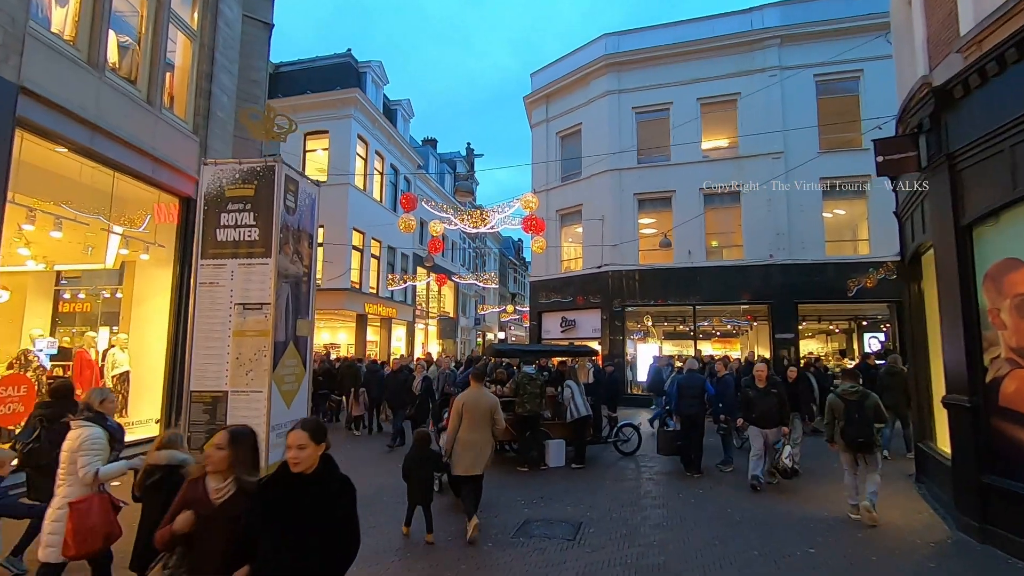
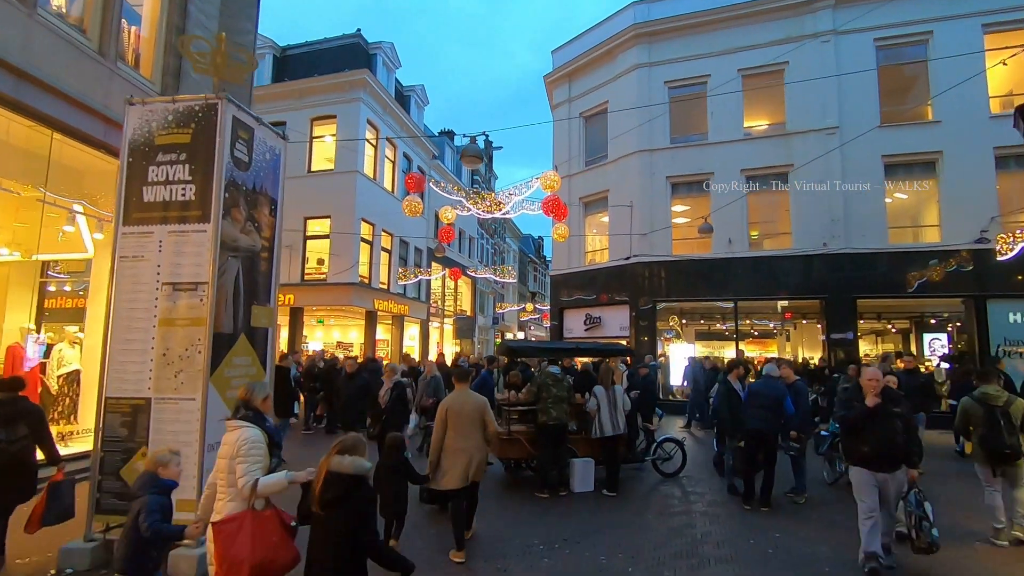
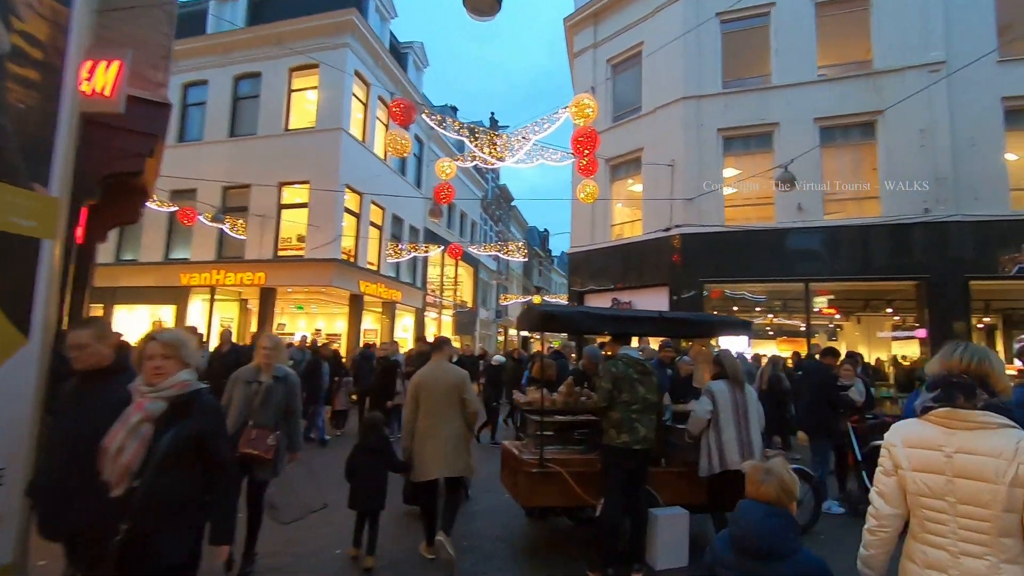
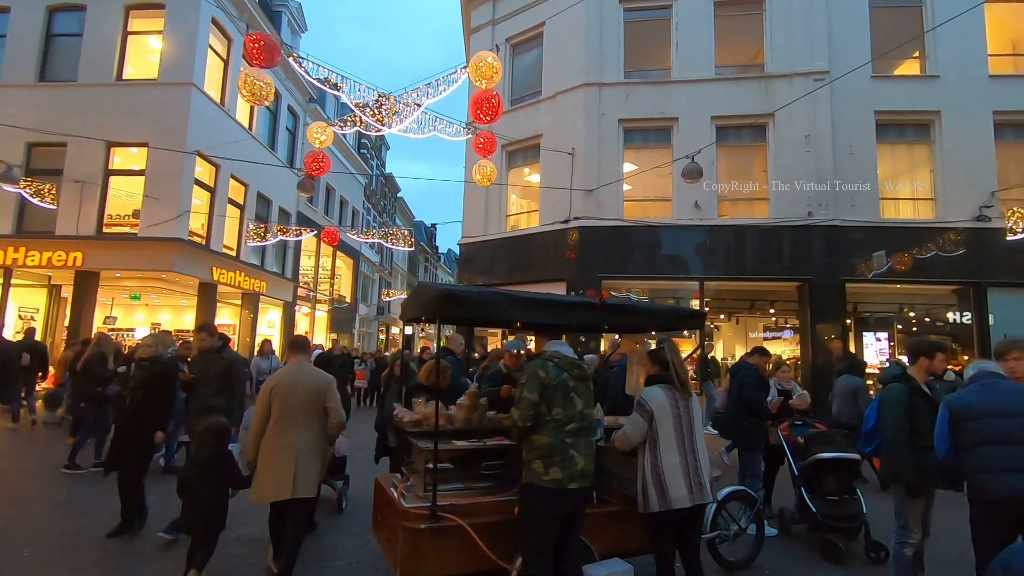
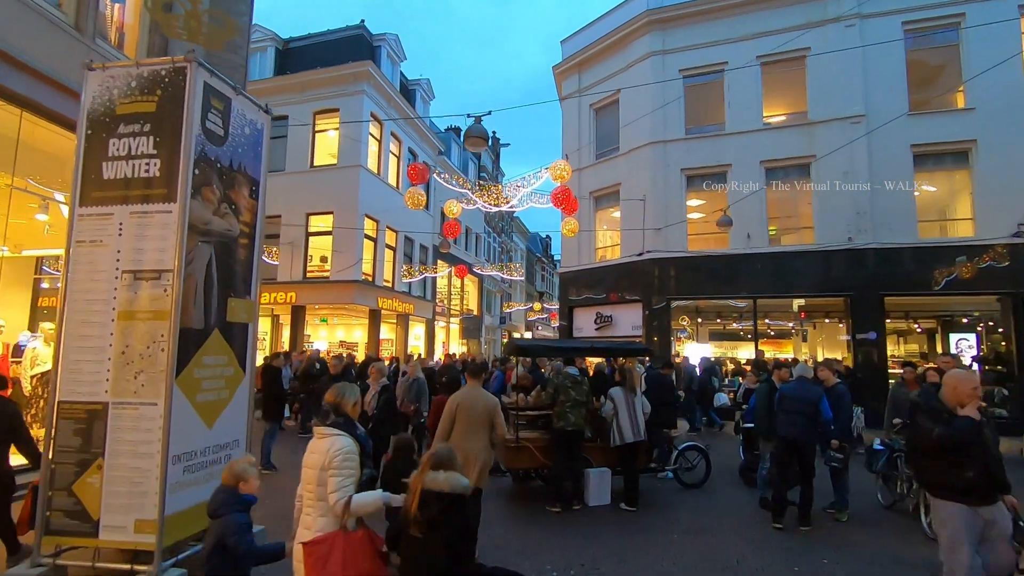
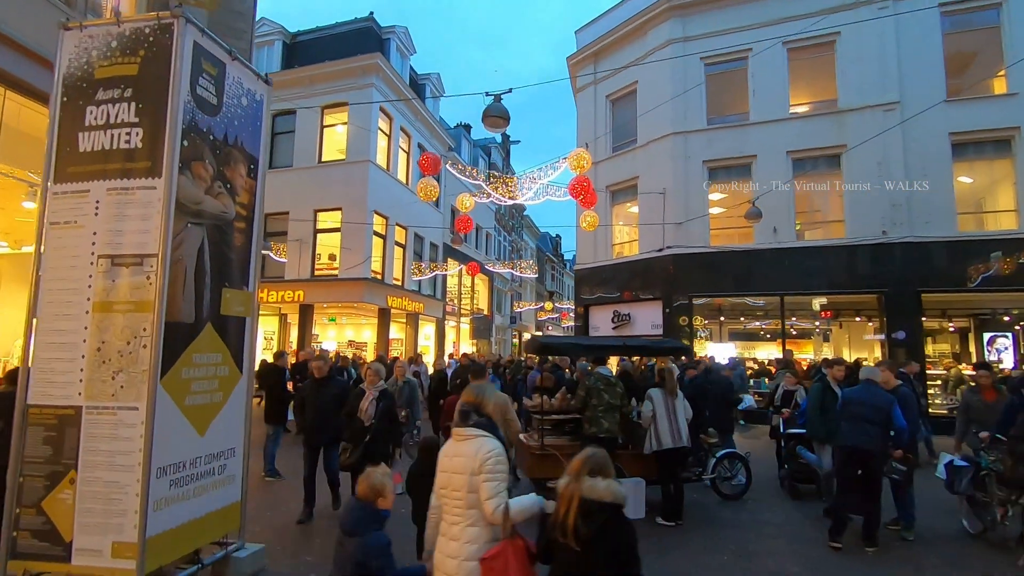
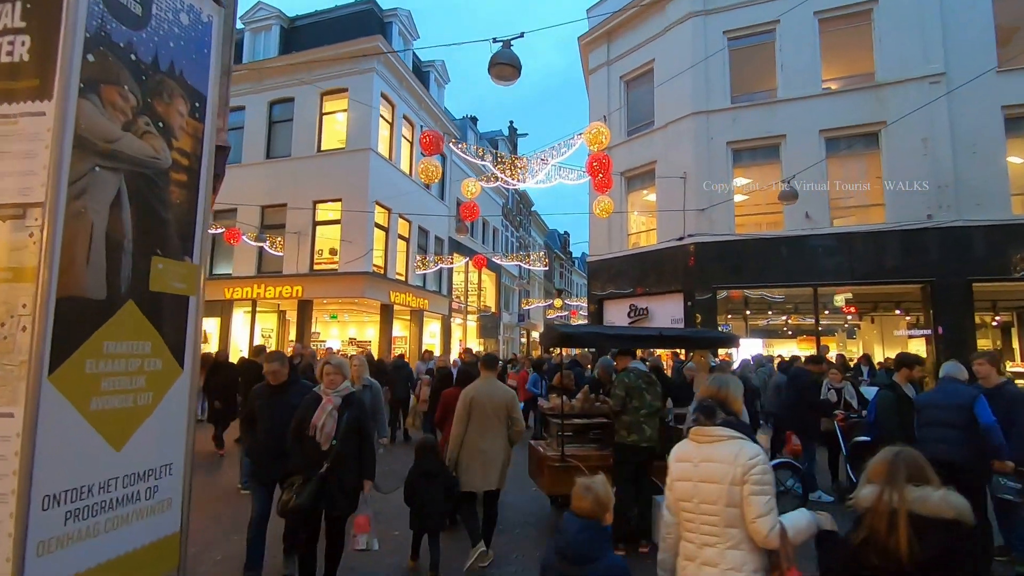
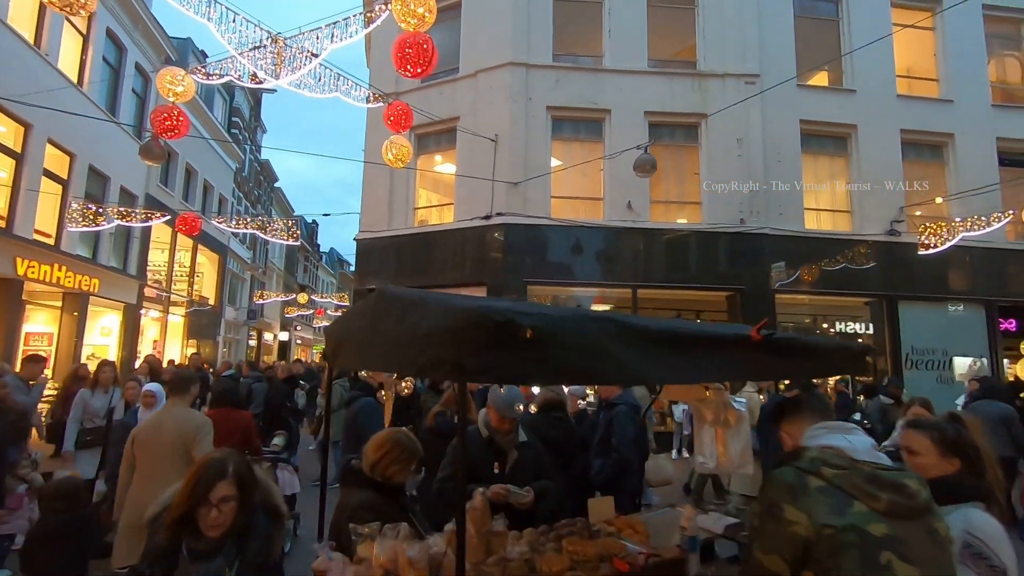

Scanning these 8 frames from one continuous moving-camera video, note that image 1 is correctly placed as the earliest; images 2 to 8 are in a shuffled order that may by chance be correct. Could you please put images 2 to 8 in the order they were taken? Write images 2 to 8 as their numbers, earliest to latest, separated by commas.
2, 5, 6, 7, 3, 4, 8
